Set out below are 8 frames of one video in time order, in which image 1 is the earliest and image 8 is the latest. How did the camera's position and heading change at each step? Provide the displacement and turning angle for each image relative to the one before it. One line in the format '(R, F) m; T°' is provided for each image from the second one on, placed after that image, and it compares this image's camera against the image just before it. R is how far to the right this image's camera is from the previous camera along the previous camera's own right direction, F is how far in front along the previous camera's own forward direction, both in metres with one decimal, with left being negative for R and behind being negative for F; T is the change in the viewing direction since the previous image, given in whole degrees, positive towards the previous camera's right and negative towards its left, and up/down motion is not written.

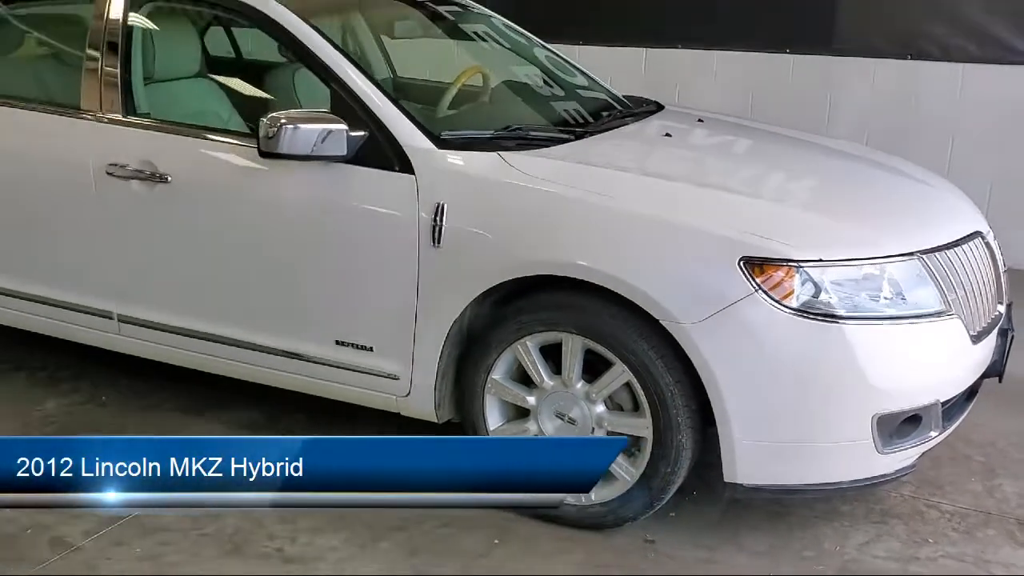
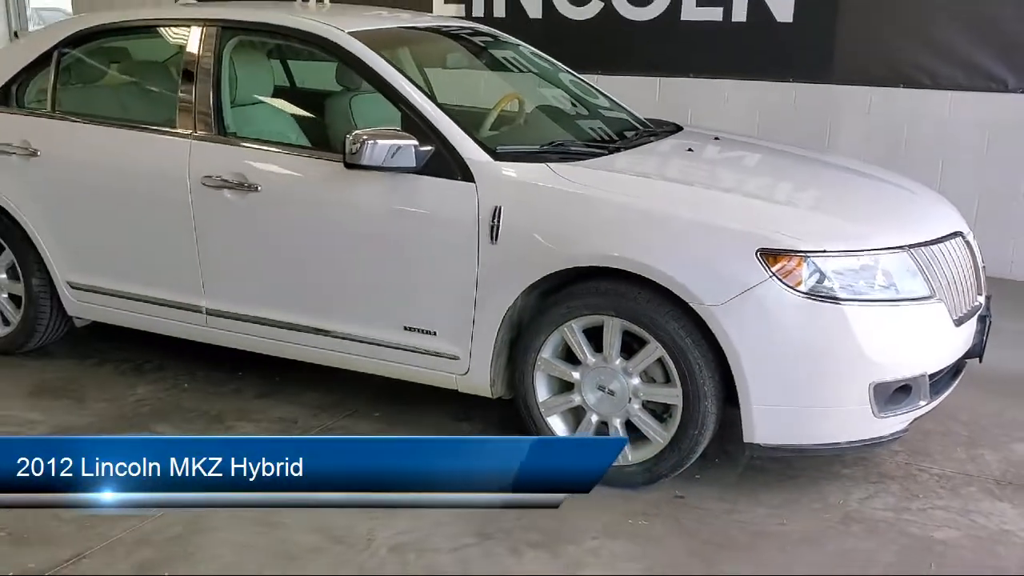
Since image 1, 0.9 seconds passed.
(-0.2, -0.5) m; 0°
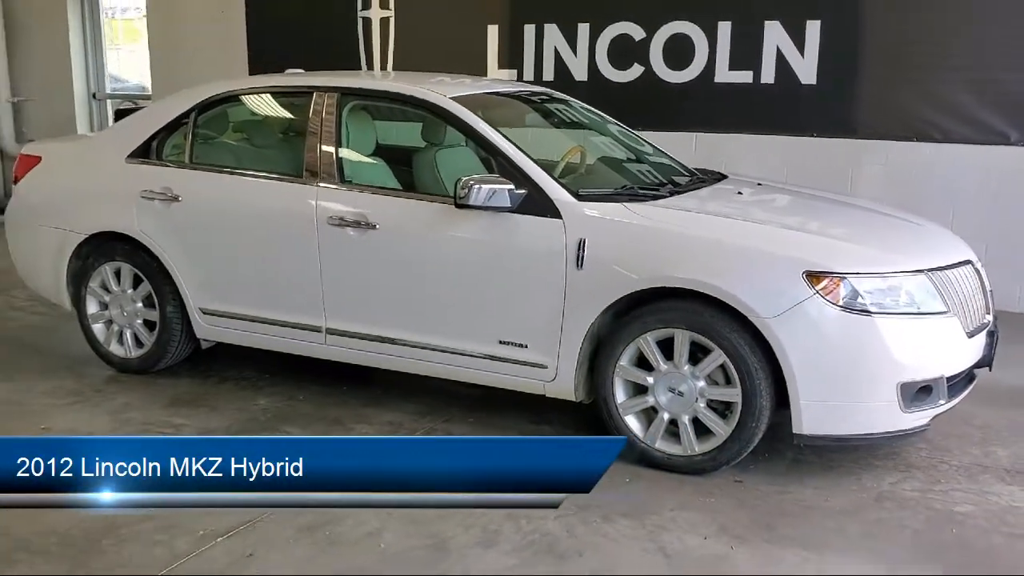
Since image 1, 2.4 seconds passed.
(-0.3, -0.6) m; -1°
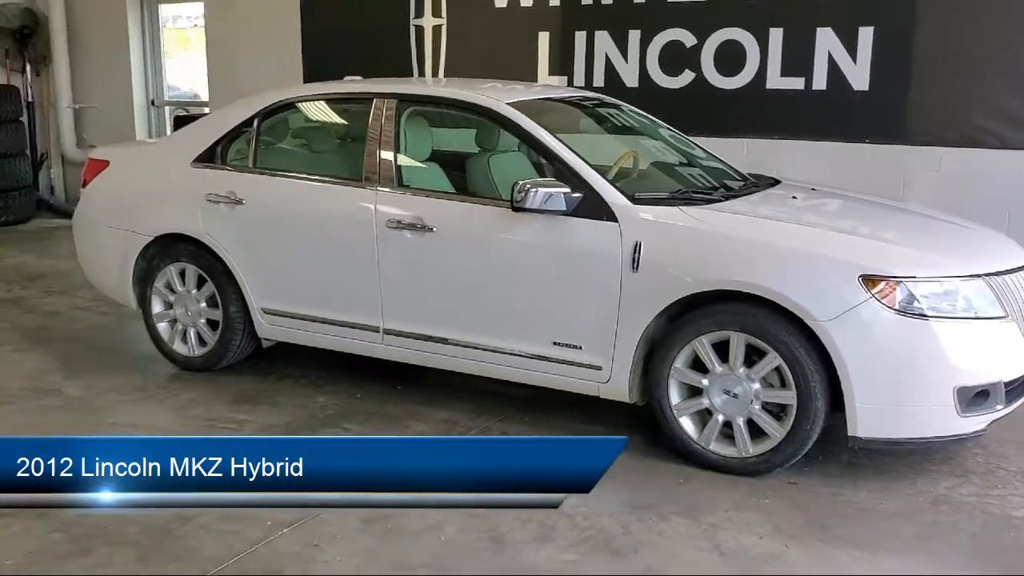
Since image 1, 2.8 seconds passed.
(-0.1, -0.1) m; -2°
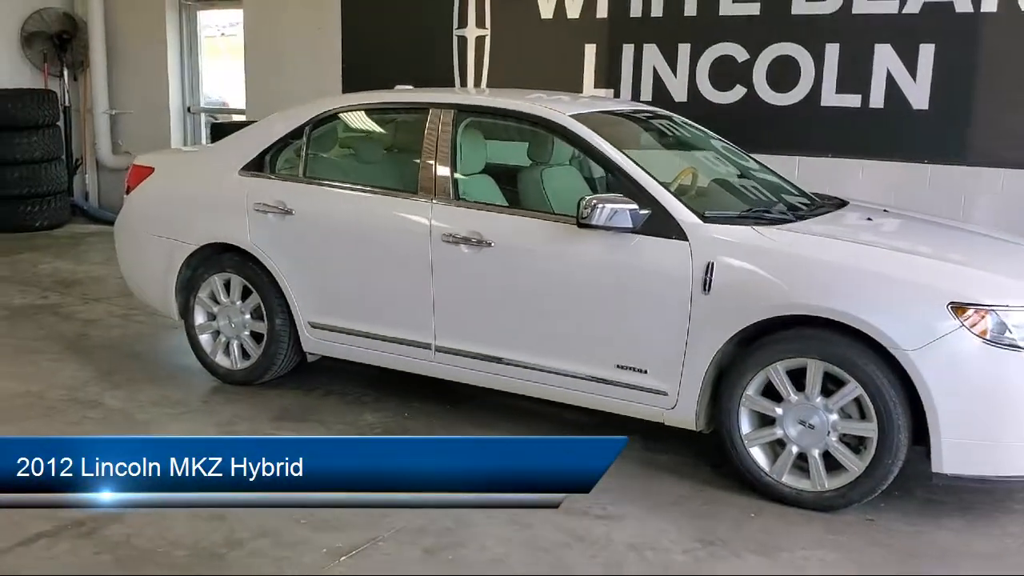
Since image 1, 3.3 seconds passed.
(-0.2, +0.2) m; -1°
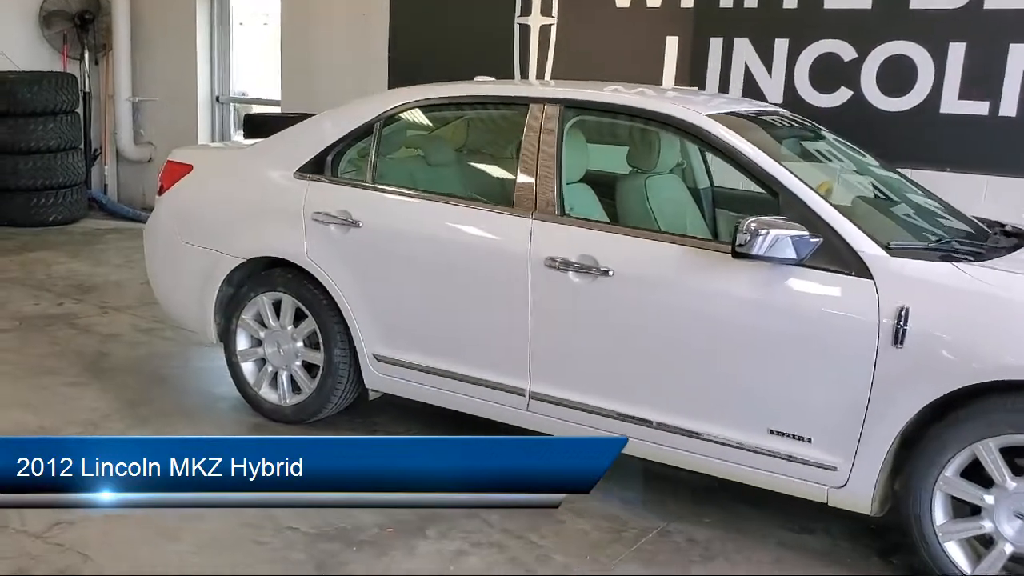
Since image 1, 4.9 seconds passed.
(-0.4, +0.8) m; 0°
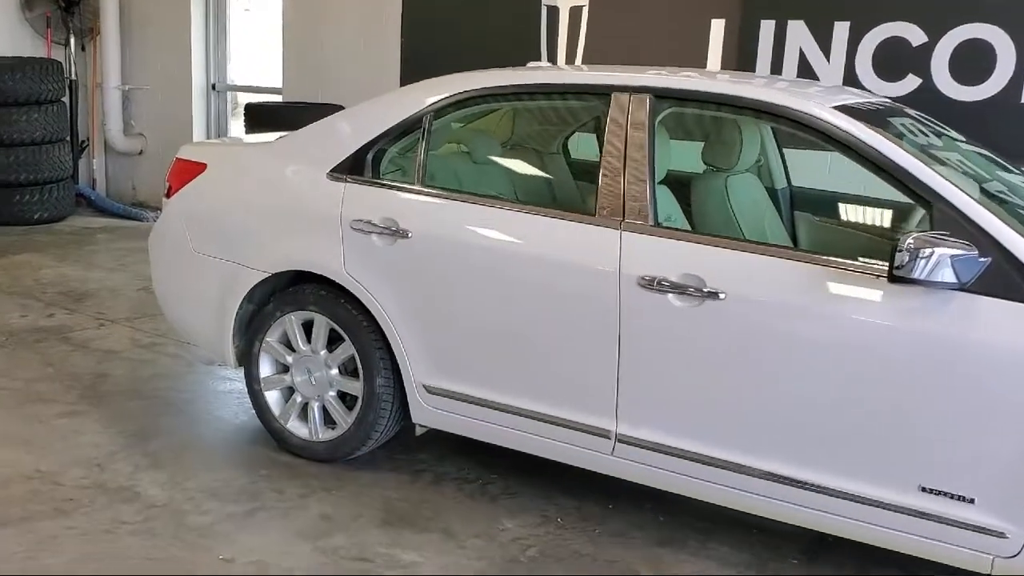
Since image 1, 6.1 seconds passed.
(-0.3, +0.6) m; +1°
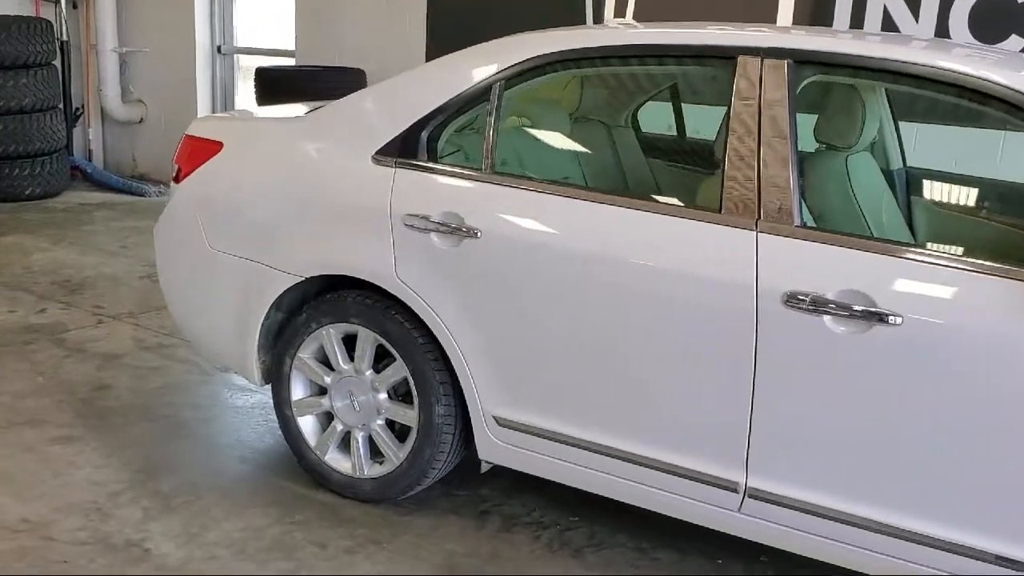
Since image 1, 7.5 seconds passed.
(-0.3, +0.6) m; 0°
